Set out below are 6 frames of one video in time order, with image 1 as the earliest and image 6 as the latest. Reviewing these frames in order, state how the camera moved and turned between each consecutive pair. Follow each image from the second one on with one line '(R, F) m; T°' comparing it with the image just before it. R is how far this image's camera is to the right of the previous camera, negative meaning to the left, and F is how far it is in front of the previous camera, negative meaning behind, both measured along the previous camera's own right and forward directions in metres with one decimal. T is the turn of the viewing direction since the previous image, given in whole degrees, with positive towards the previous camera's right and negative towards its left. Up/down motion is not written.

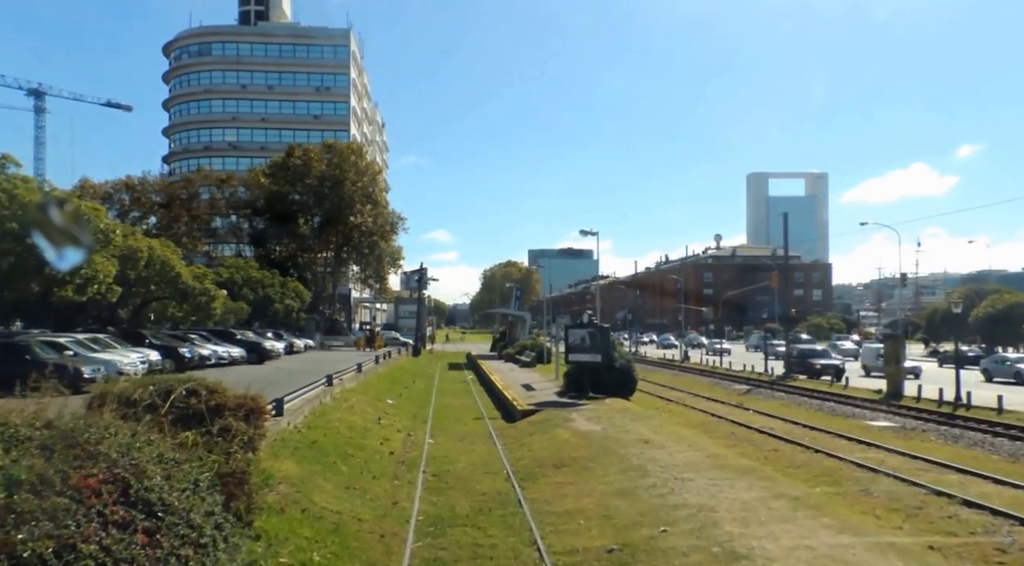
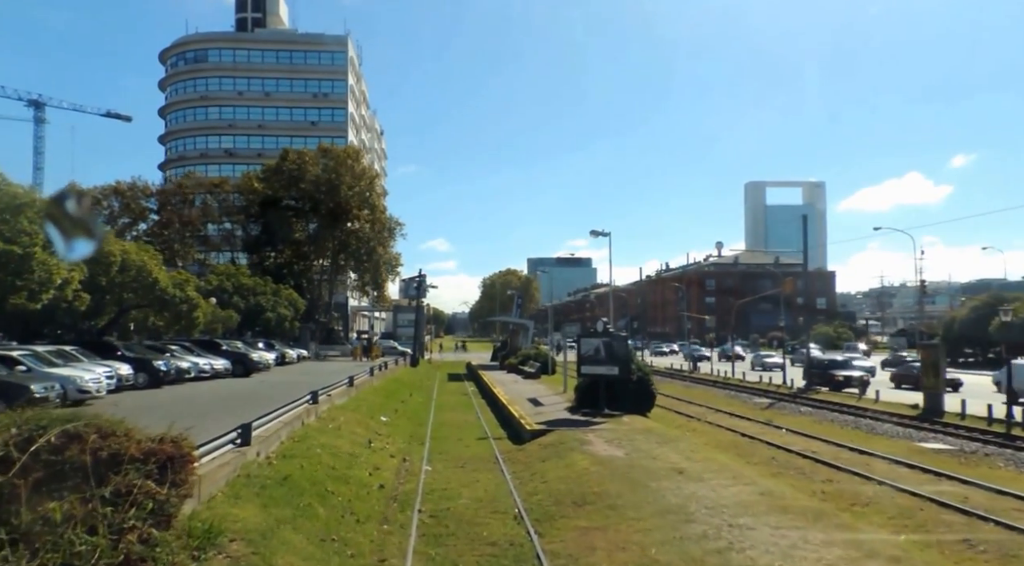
(-0.2, +2.4) m; 0°
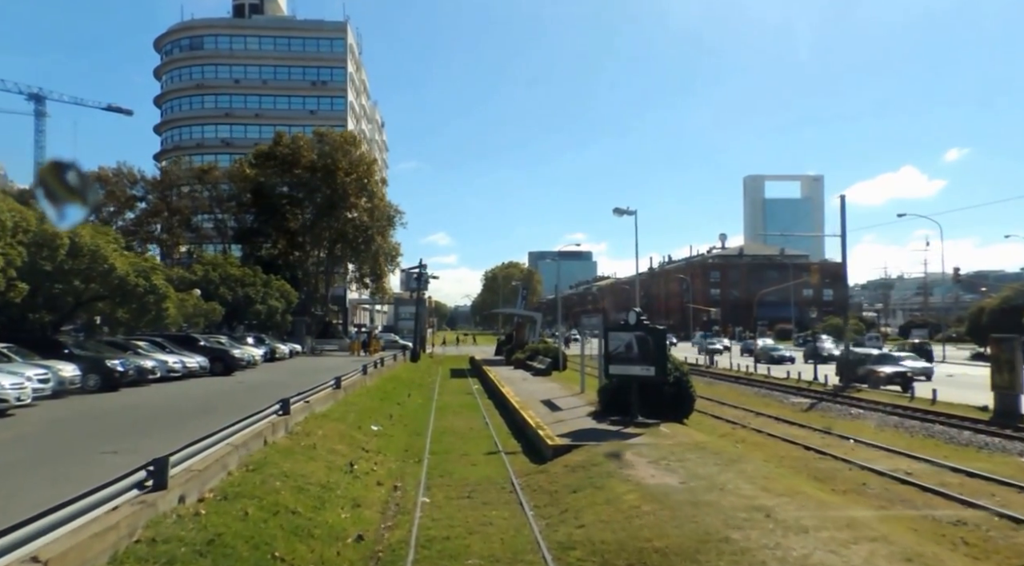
(-0.4, +3.9) m; 0°
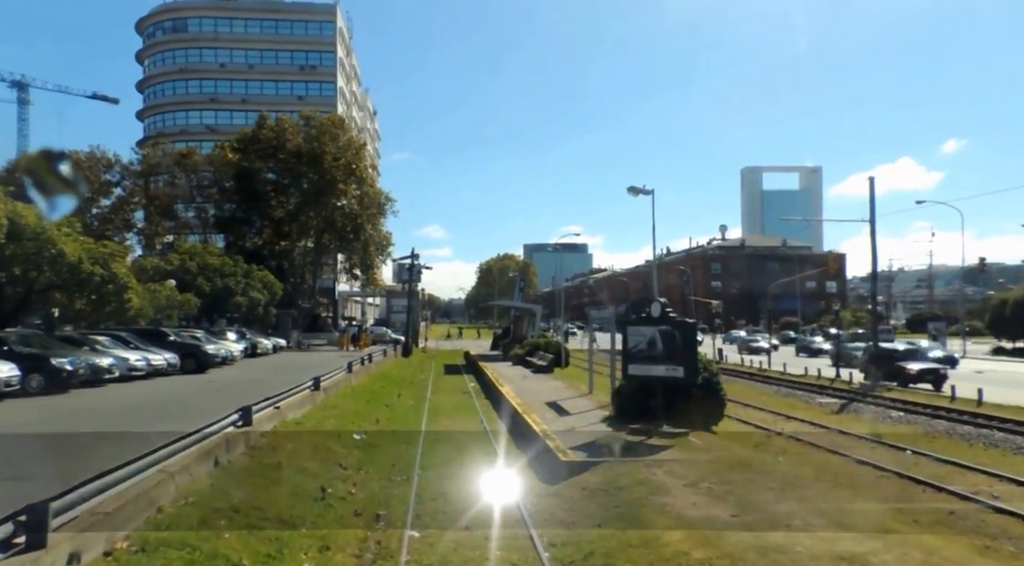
(-0.3, +2.8) m; +1°
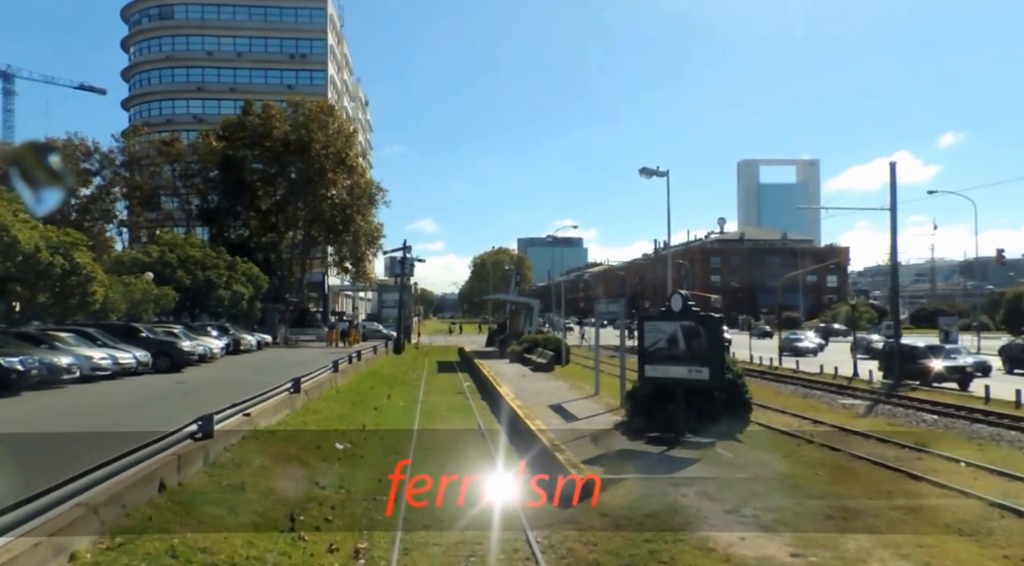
(-0.2, +2.1) m; +1°
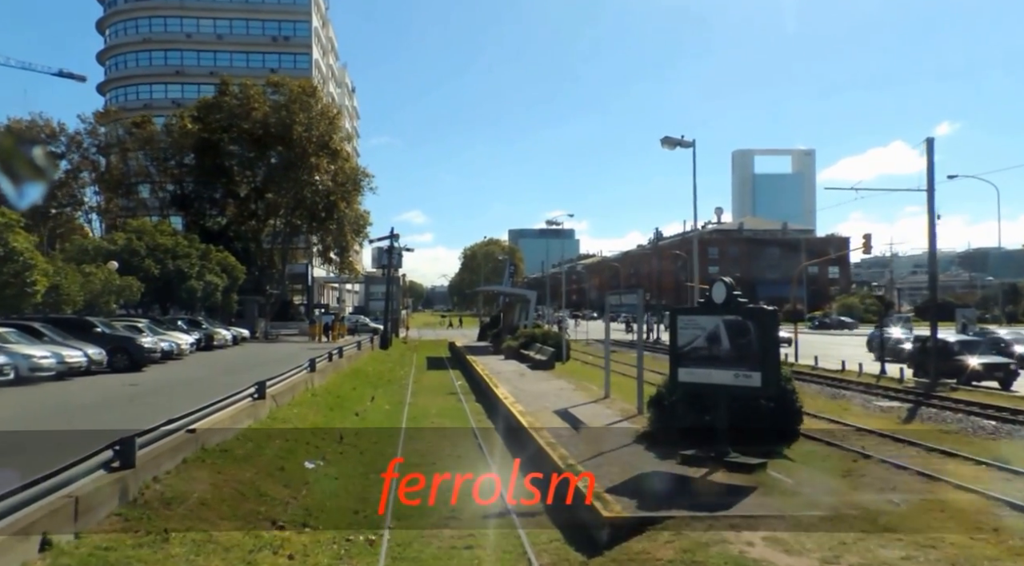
(-0.3, +2.8) m; +1°
